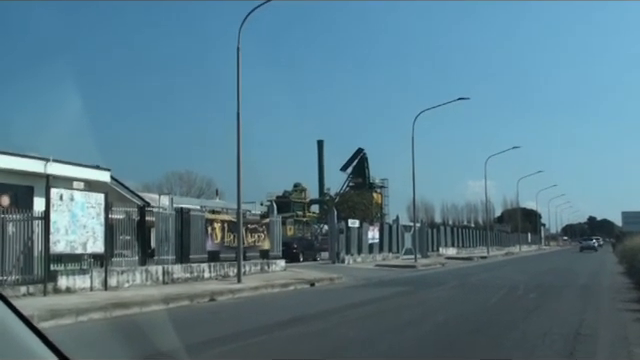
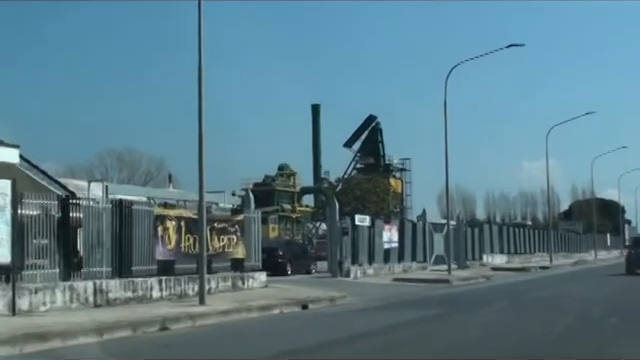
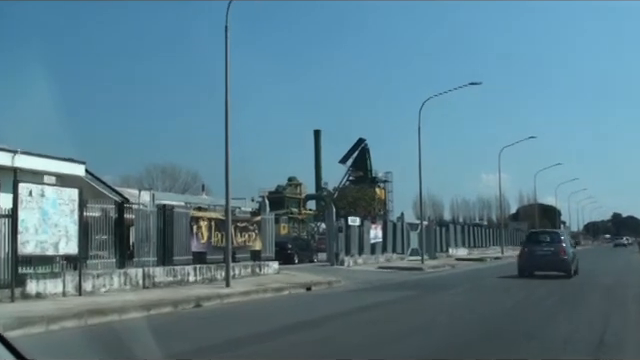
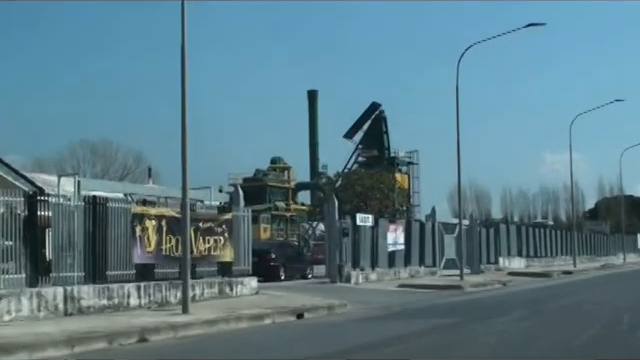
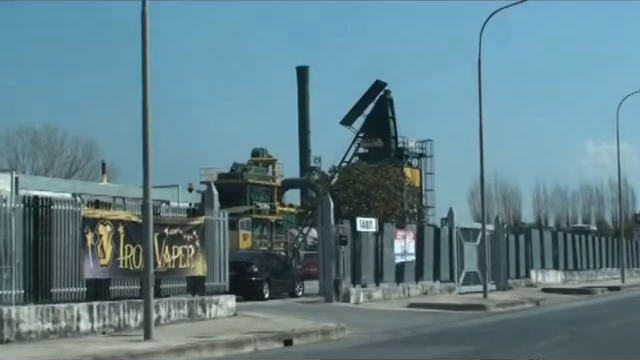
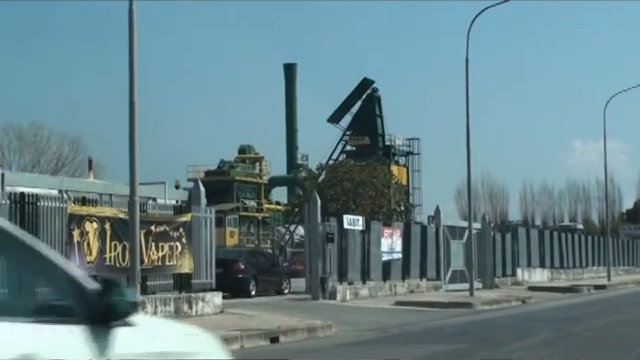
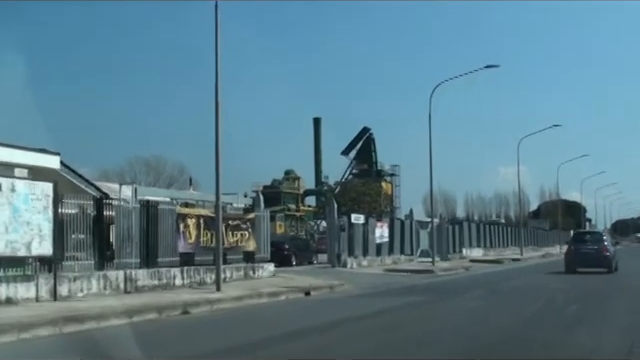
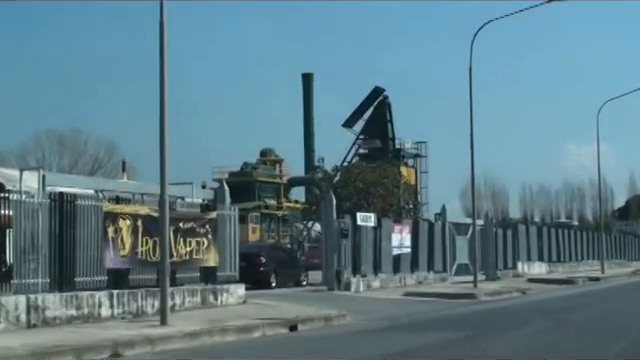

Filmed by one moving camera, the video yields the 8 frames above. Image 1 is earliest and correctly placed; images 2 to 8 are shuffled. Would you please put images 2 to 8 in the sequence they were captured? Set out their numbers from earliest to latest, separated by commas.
3, 7, 2, 4, 8, 5, 6
